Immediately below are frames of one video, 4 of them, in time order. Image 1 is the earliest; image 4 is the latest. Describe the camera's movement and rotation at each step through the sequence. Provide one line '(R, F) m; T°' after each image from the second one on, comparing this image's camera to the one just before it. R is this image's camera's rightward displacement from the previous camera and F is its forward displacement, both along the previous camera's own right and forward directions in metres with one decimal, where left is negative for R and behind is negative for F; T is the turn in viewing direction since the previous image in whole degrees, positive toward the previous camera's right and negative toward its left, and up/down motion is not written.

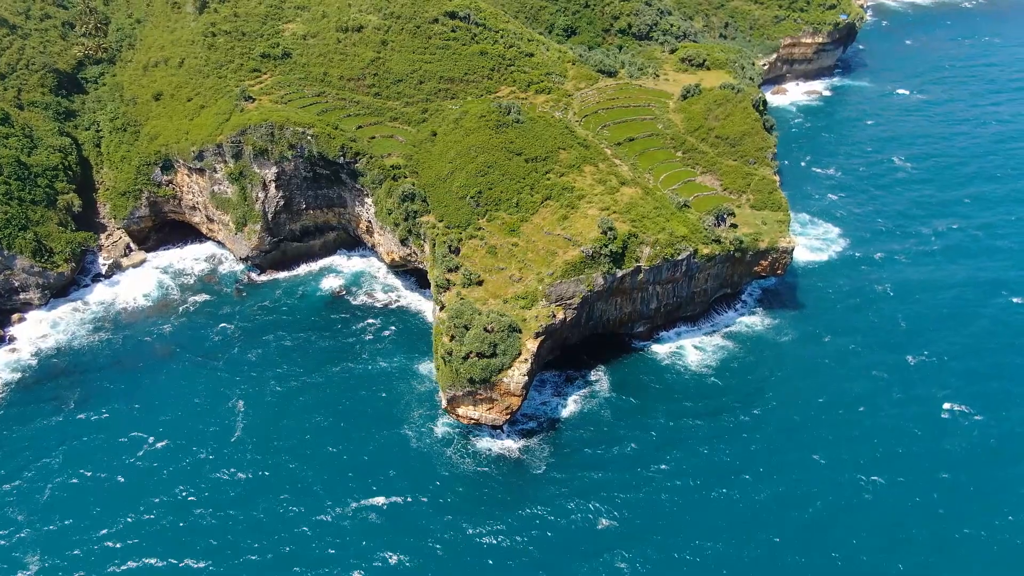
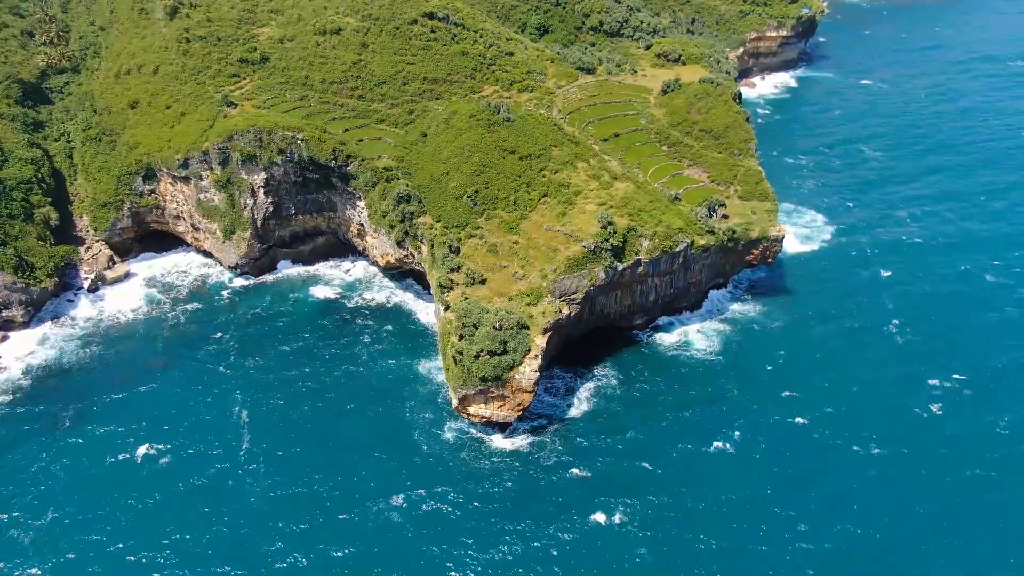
(-3.8, -0.2) m; +3°
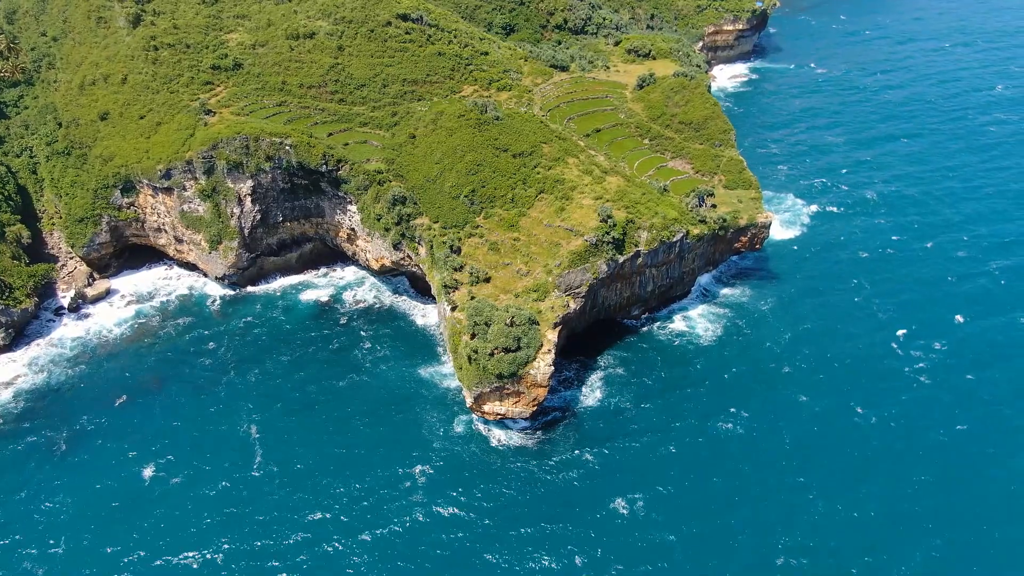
(-4.8, -0.2) m; +4°
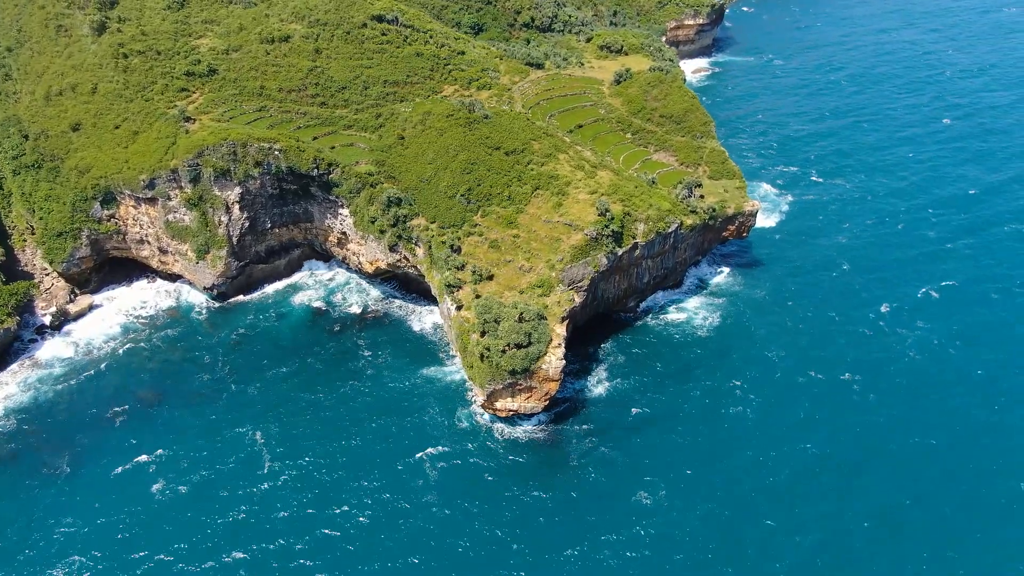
(-4.4, -0.2) m; +3°
